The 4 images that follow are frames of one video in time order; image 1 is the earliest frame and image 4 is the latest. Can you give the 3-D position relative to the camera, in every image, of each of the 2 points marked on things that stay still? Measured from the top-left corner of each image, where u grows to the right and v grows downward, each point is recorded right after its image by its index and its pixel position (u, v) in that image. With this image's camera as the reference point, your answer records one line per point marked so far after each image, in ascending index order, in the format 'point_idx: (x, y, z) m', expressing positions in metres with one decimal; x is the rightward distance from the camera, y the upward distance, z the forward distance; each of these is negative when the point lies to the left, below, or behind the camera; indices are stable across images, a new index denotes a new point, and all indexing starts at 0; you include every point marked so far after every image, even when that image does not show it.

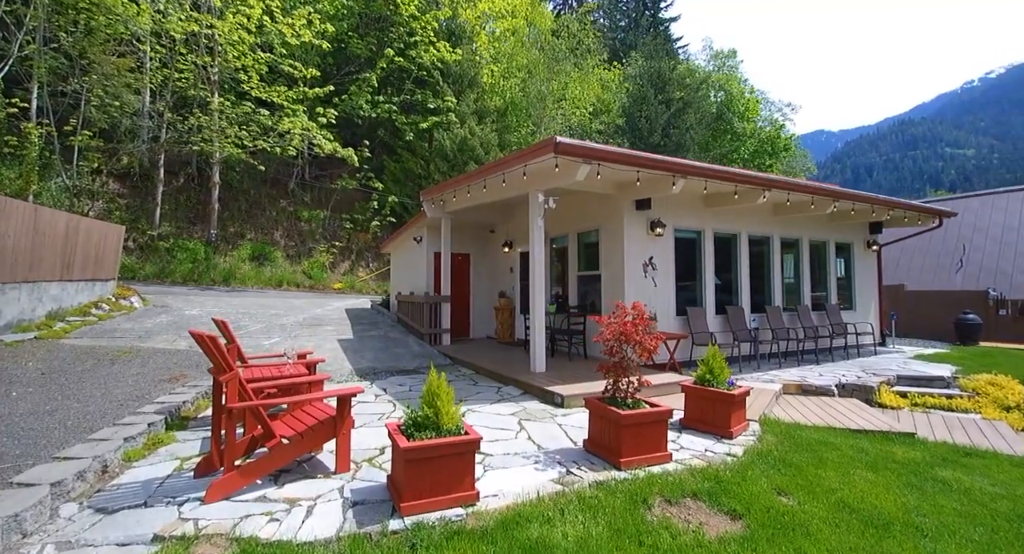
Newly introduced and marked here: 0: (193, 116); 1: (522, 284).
0: (-11.5, +5.8, +17.5) m
1: (+0.2, -0.1, +9.3) m
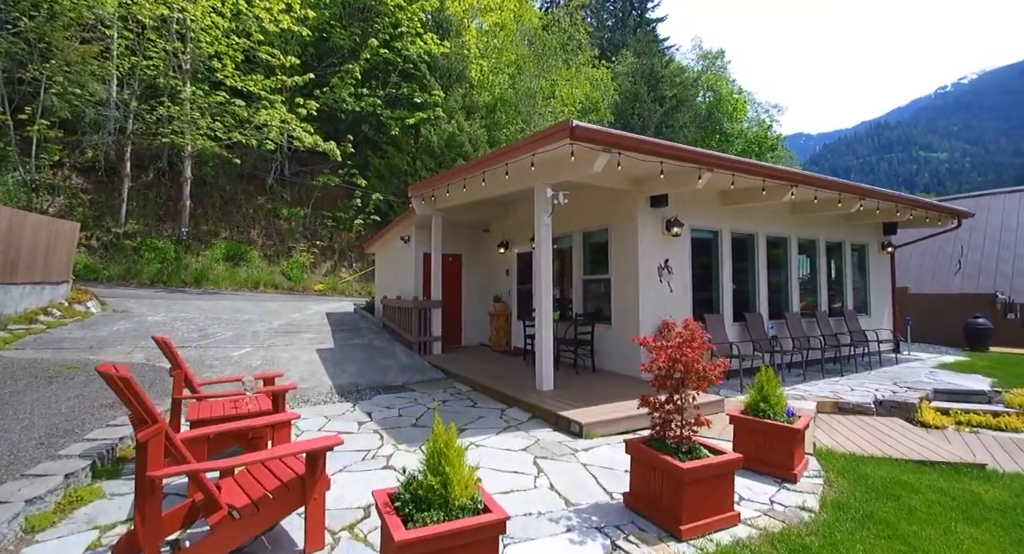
0: (-11.8, +5.8, +16.4) m
1: (+0.1, -0.2, +8.5) m
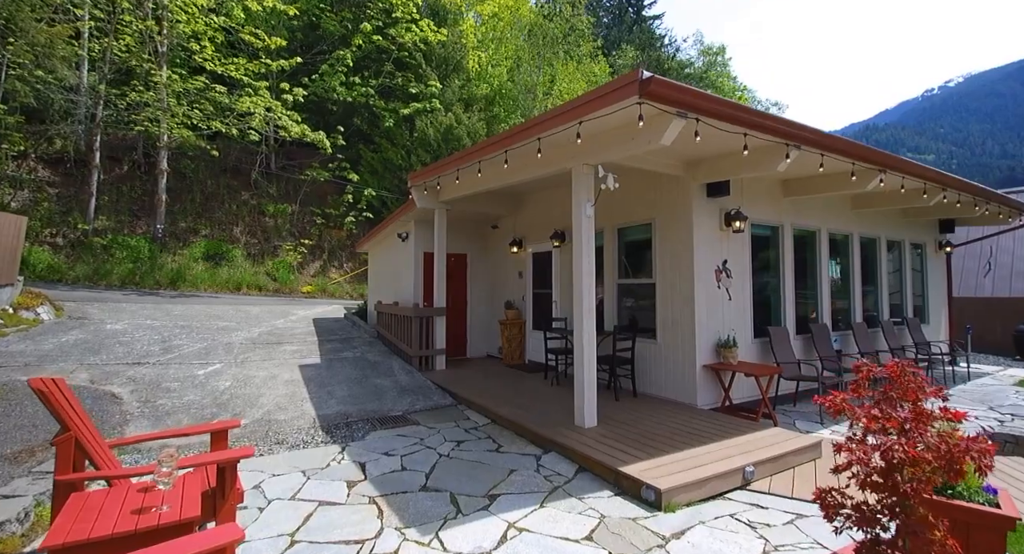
0: (-11.7, +5.8, +15.1) m
1: (+0.4, -0.2, +7.4) m
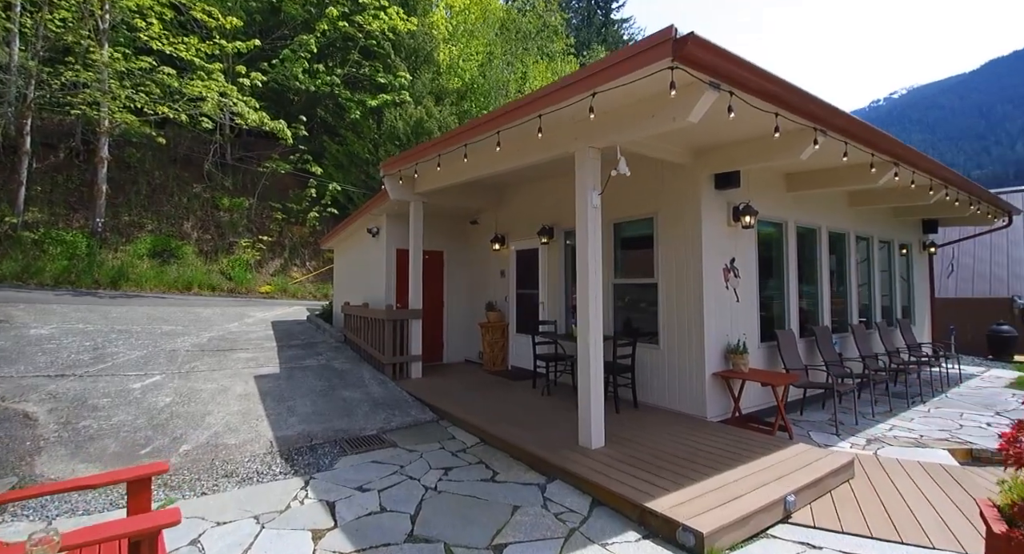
0: (-12.4, +5.8, +13.7) m
1: (+0.1, -0.2, +6.8) m
